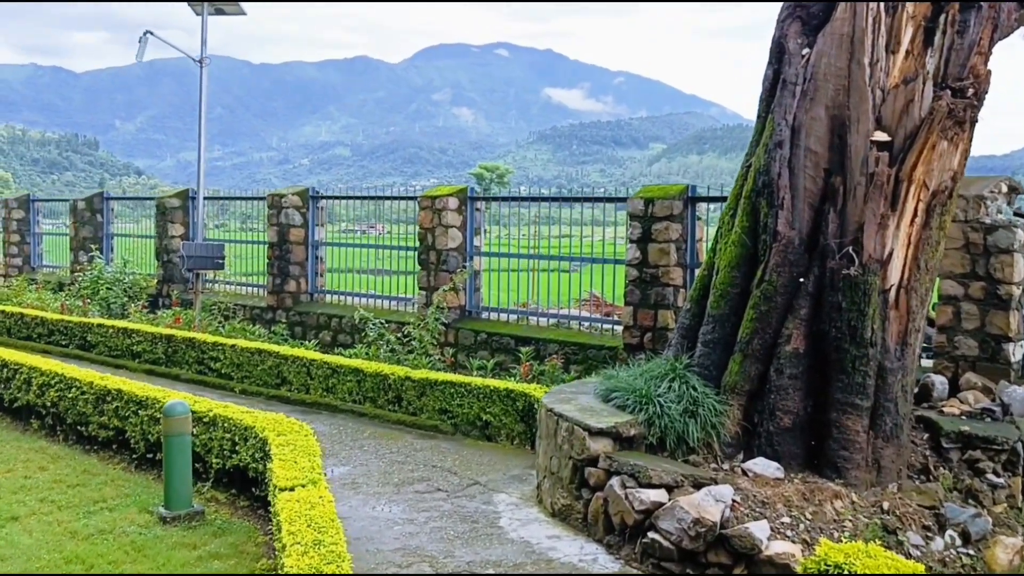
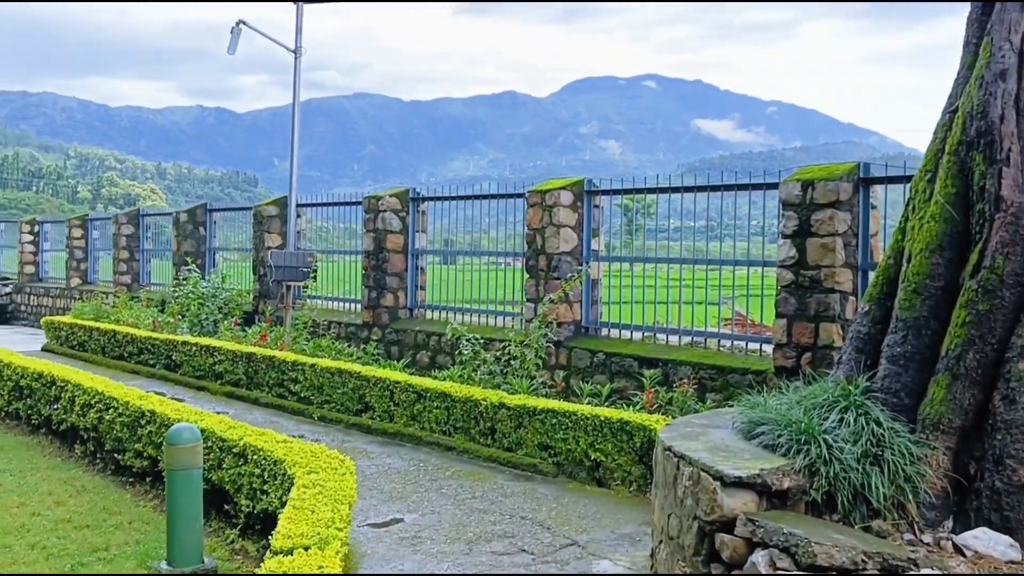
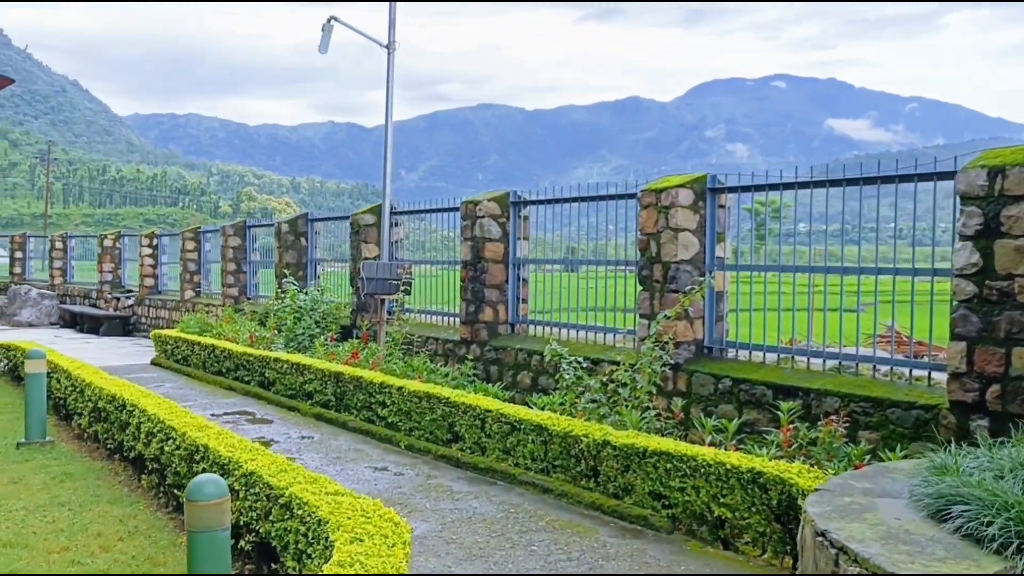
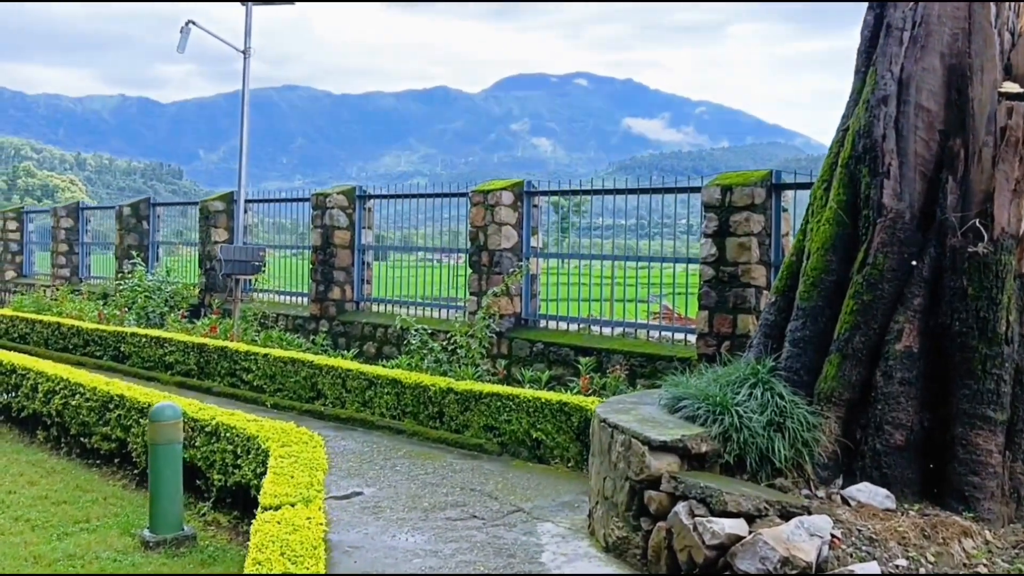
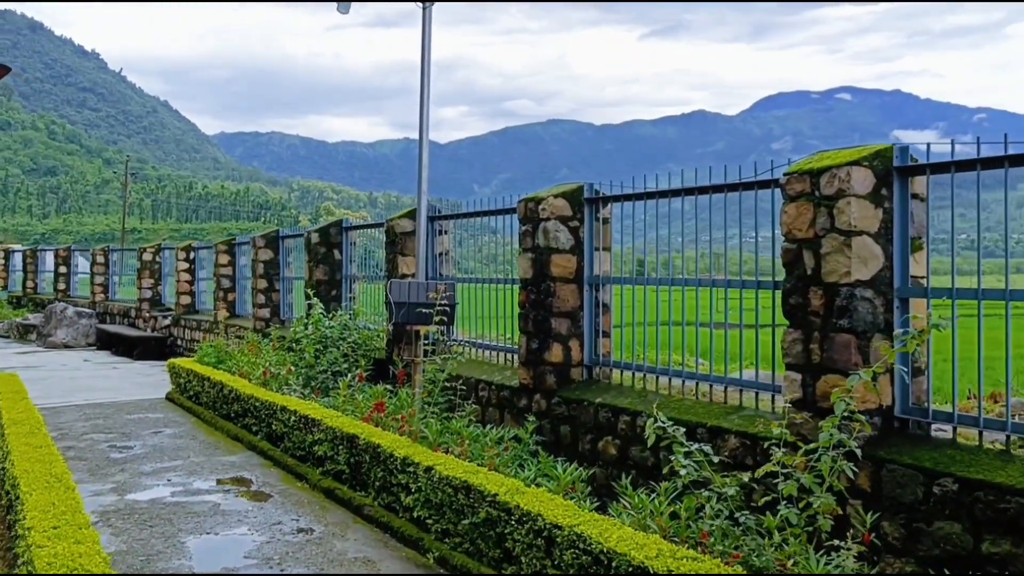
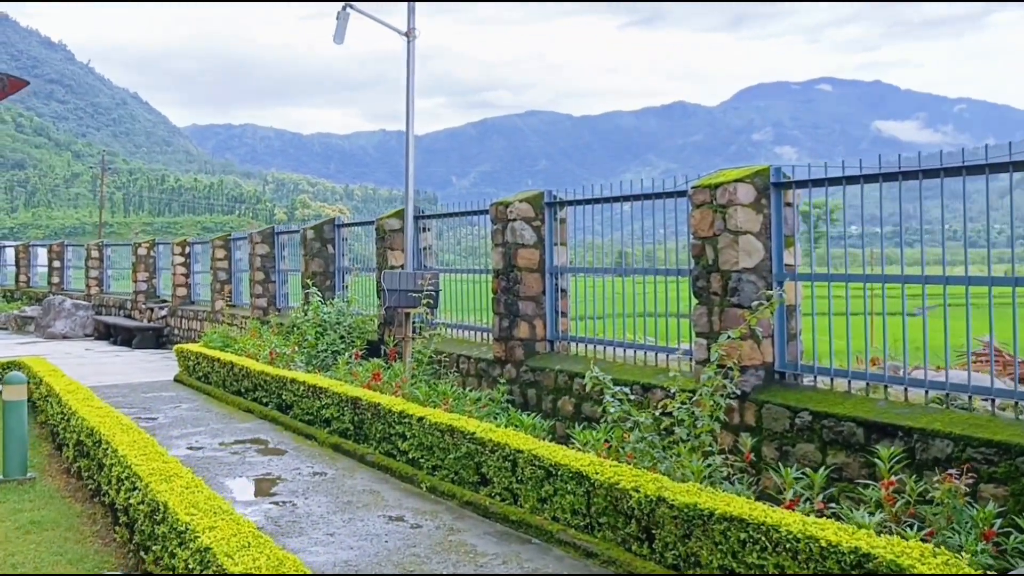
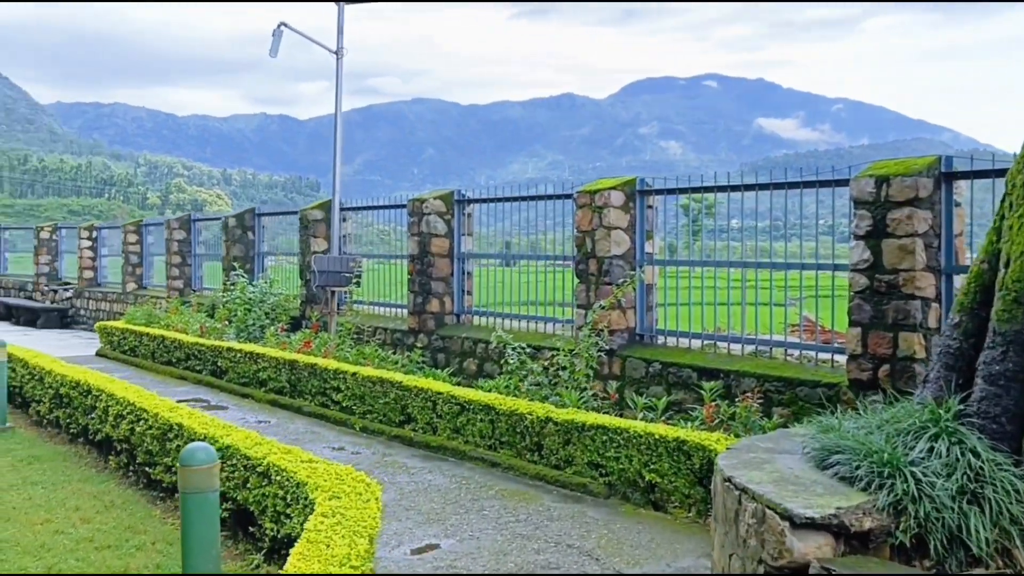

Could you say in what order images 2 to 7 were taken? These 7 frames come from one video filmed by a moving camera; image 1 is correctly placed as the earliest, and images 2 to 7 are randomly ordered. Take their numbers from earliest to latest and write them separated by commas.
4, 2, 7, 3, 6, 5
